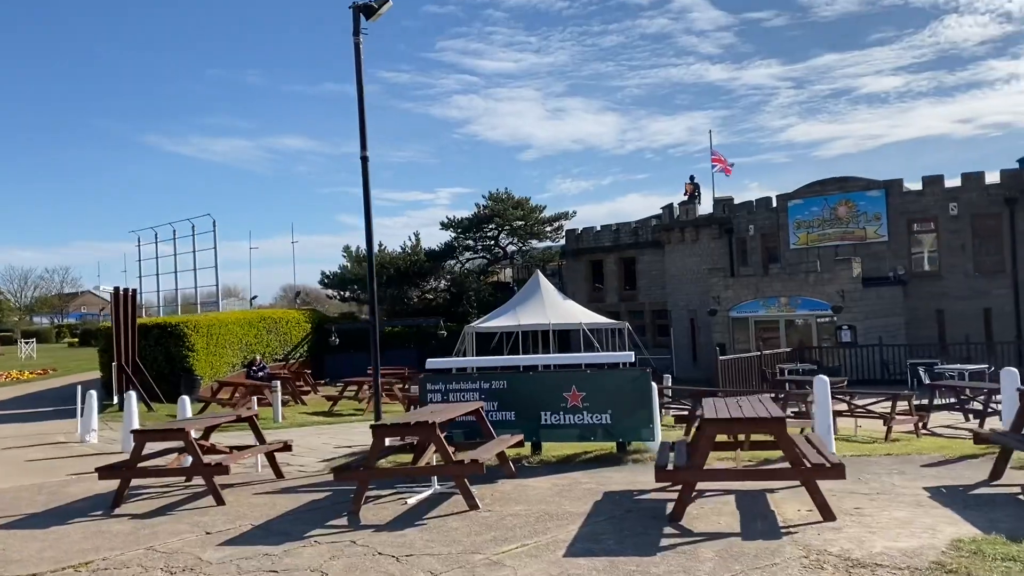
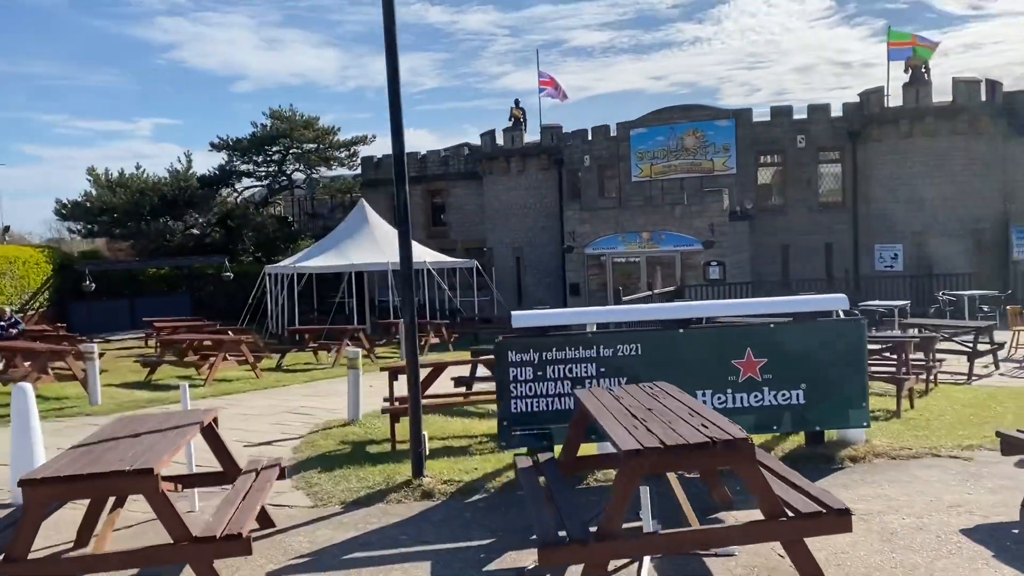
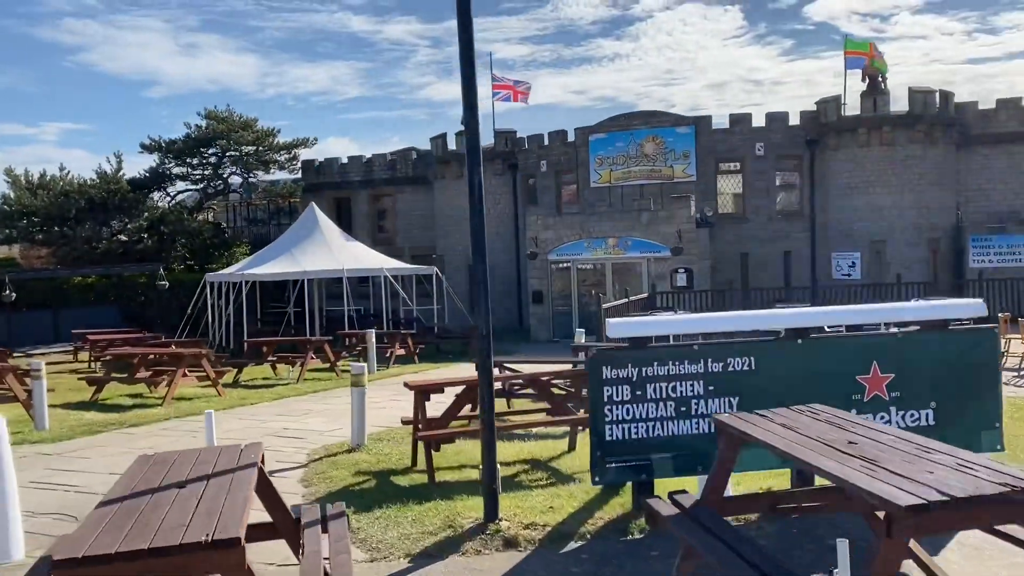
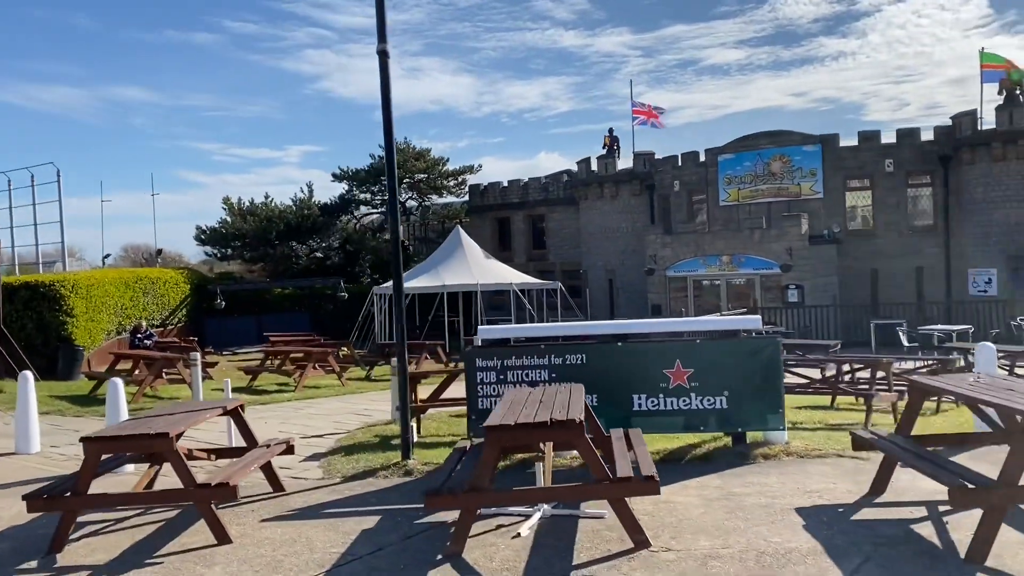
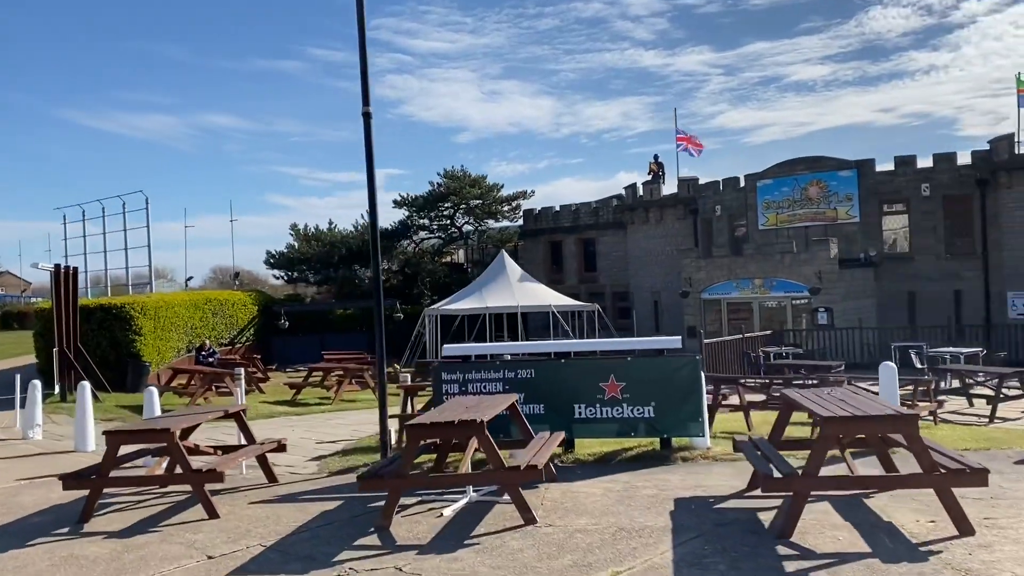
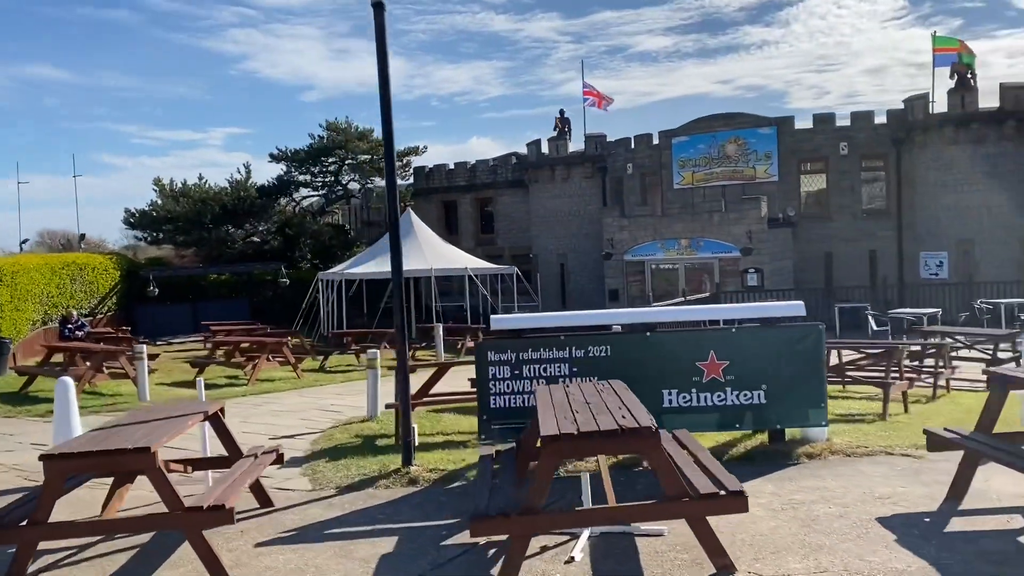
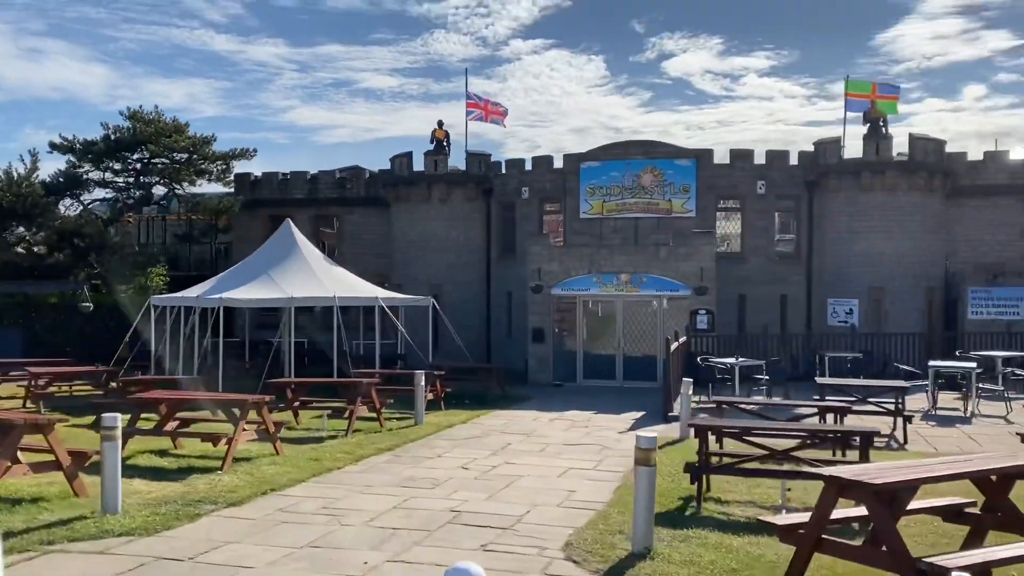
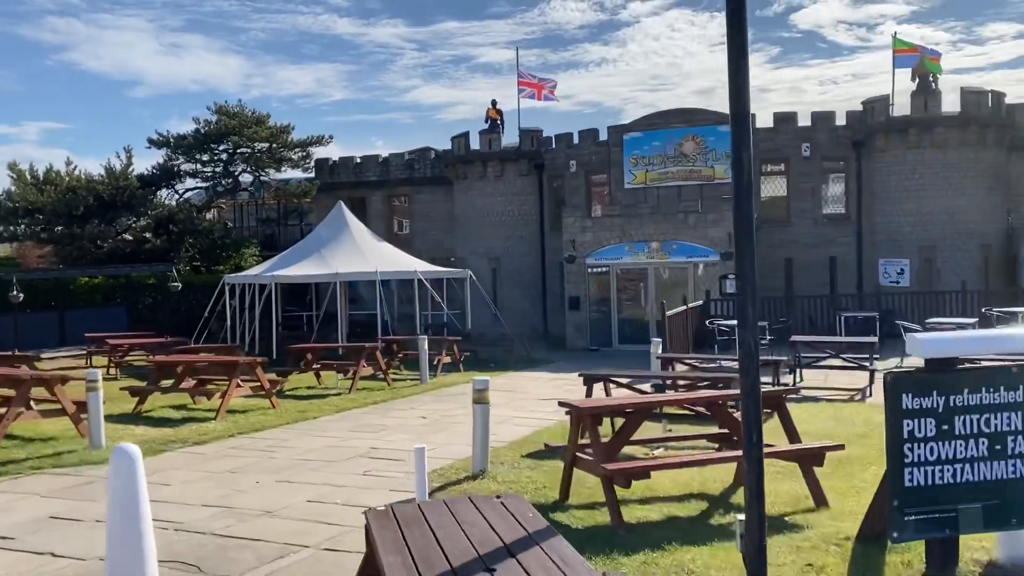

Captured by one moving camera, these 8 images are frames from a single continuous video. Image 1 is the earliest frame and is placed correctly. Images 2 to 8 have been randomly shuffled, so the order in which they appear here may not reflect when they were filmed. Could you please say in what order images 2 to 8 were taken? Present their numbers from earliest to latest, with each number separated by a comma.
5, 4, 6, 2, 3, 8, 7
